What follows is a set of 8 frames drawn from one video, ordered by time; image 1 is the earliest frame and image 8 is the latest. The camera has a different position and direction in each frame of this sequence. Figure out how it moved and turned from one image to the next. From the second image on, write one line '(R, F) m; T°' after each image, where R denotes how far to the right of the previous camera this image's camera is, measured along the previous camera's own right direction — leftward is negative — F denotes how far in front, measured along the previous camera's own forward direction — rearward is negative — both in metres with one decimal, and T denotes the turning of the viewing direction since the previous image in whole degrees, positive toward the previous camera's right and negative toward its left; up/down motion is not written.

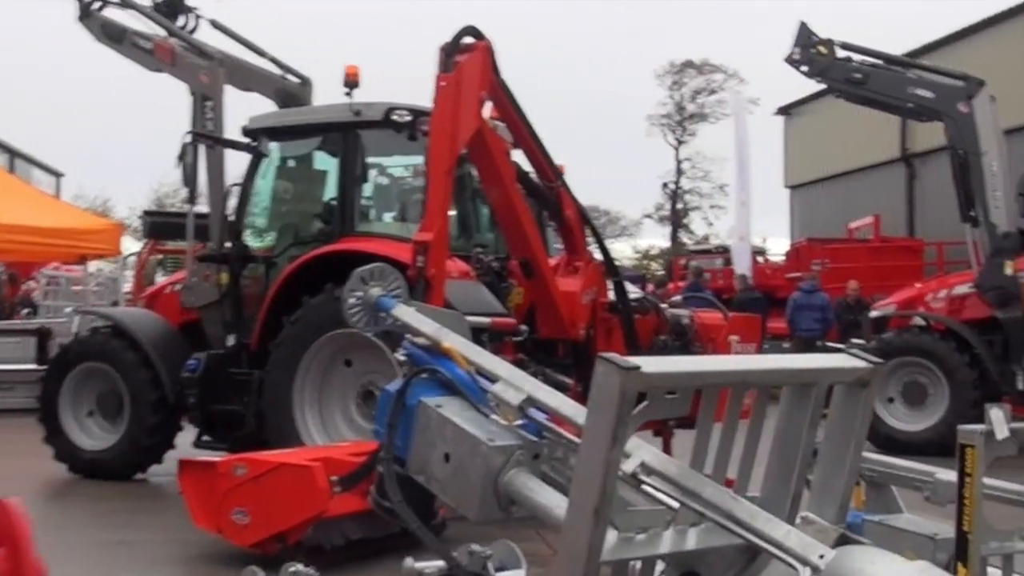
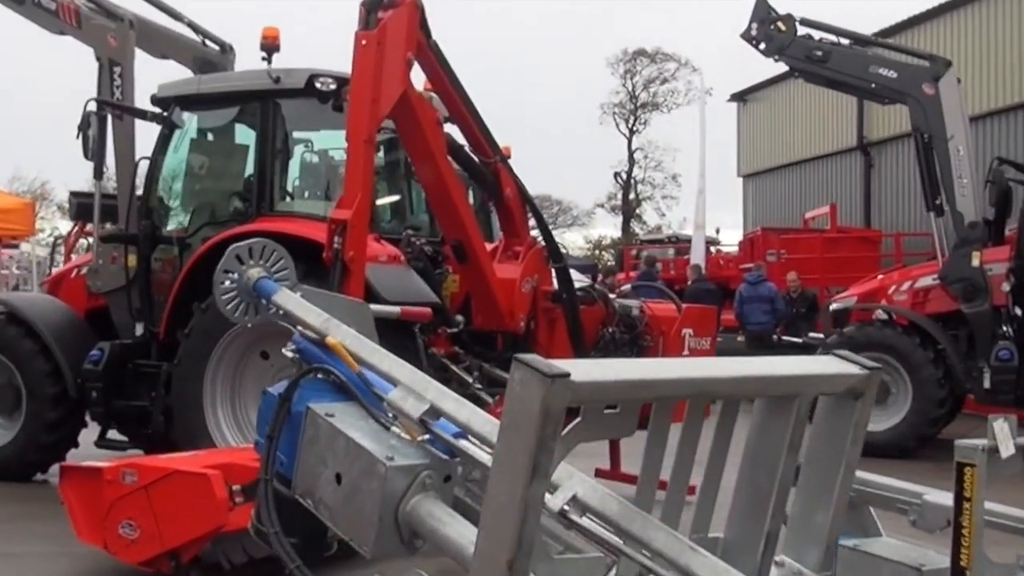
(+0.1, +0.6) m; +2°
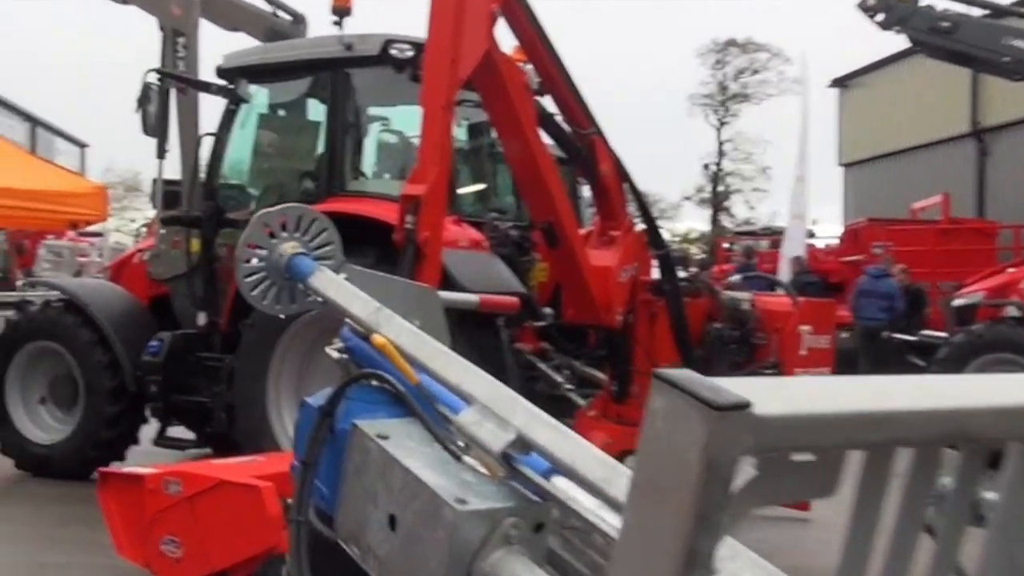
(0.0, +0.7) m; -4°
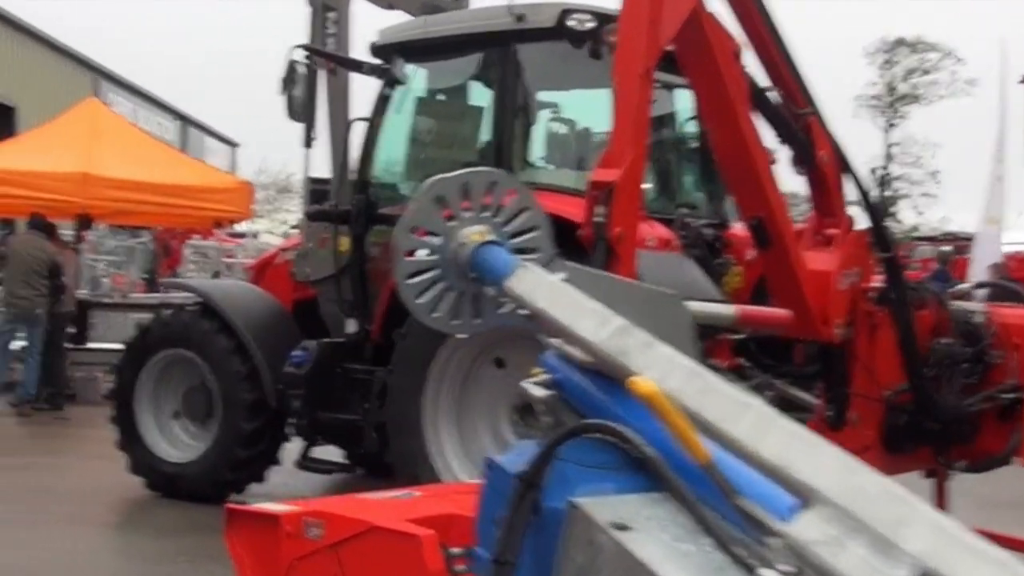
(-0.2, +0.8) m; -7°
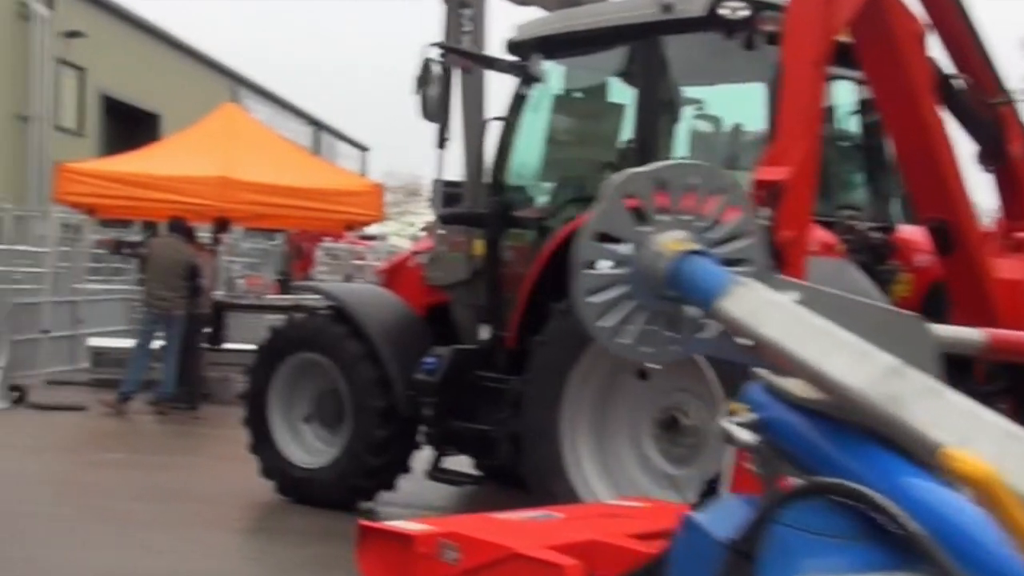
(-0.1, +0.3) m; -6°
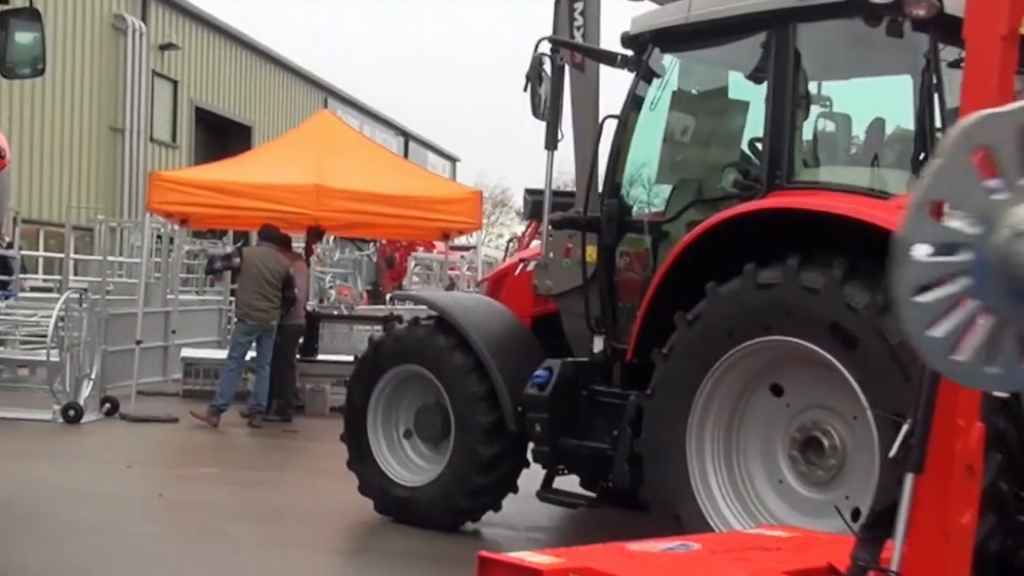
(-0.1, +0.3) m; -4°
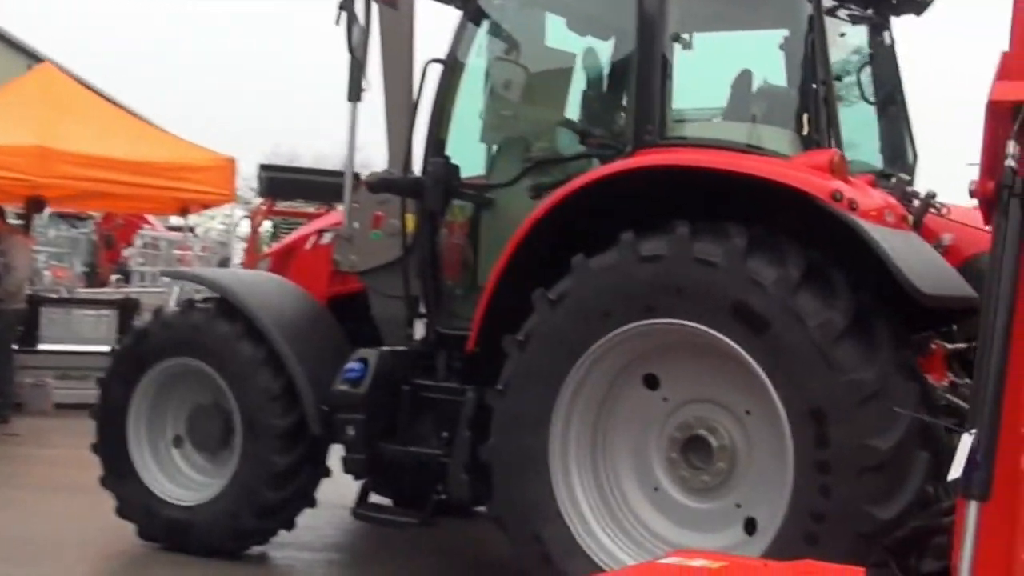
(-0.3, +0.9) m; +13°
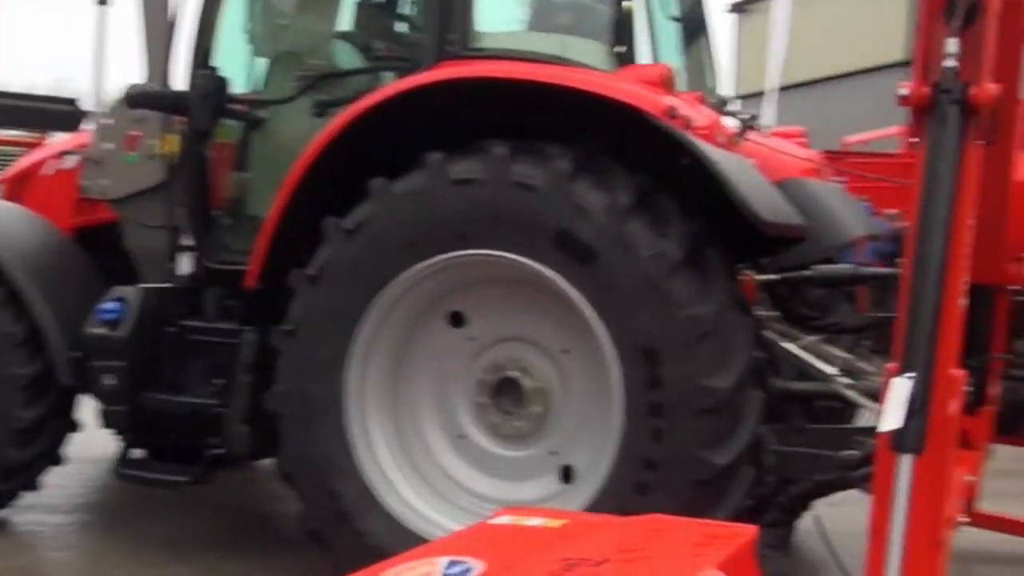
(-0.1, +0.4) m; +12°
